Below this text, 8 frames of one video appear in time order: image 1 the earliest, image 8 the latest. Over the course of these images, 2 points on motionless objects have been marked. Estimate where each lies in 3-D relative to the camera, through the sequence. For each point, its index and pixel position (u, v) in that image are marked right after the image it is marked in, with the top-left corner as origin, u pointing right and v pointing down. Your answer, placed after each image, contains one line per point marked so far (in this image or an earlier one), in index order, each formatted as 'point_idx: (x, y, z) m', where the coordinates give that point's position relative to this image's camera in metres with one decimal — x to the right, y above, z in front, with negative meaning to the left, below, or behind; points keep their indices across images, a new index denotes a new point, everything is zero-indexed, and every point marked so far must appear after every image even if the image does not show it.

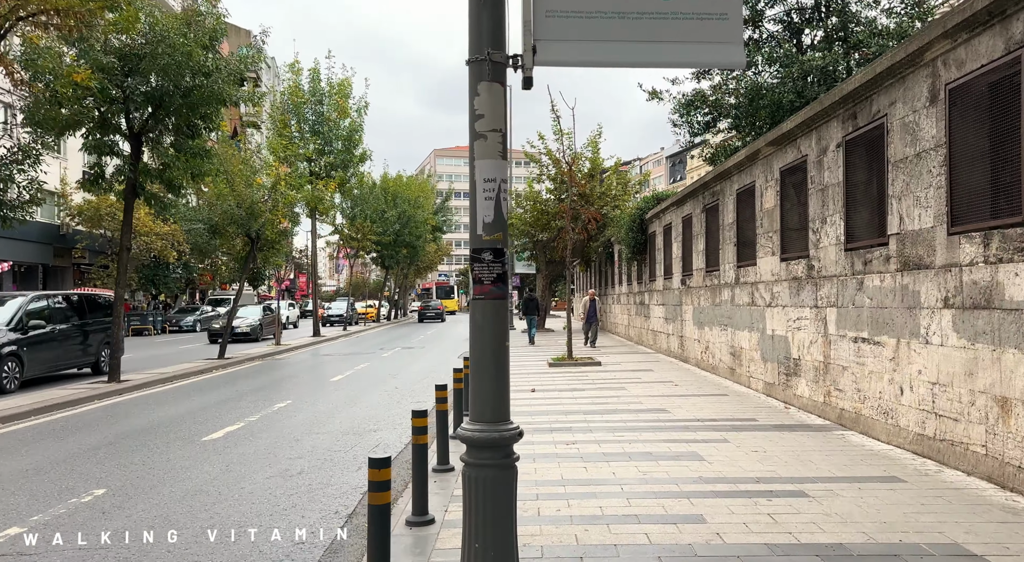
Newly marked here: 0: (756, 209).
0: (+3.3, +1.0, +11.1) m
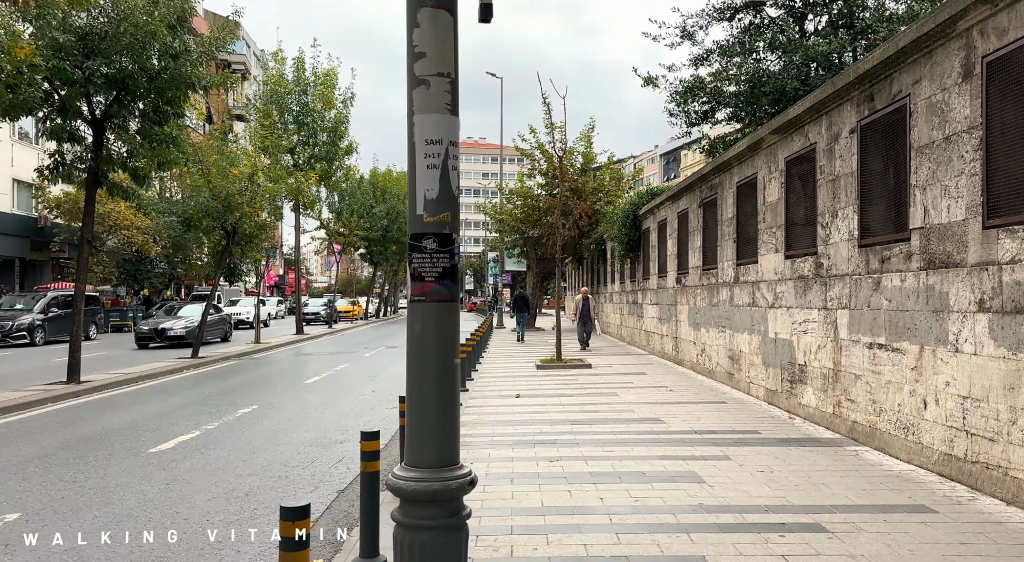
0: (+3.1, +1.0, +10.3) m
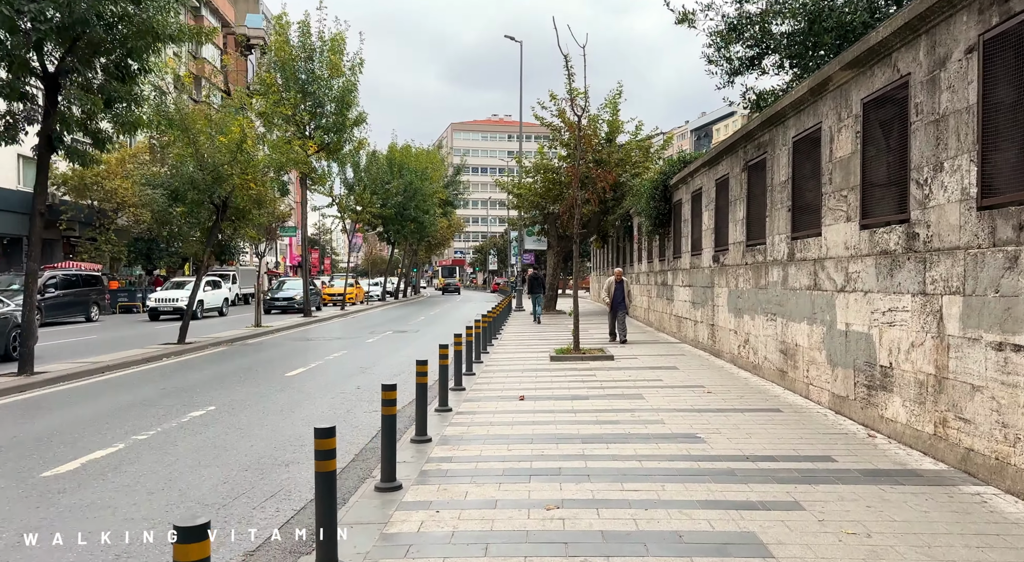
0: (+3.1, +1.2, +8.2) m
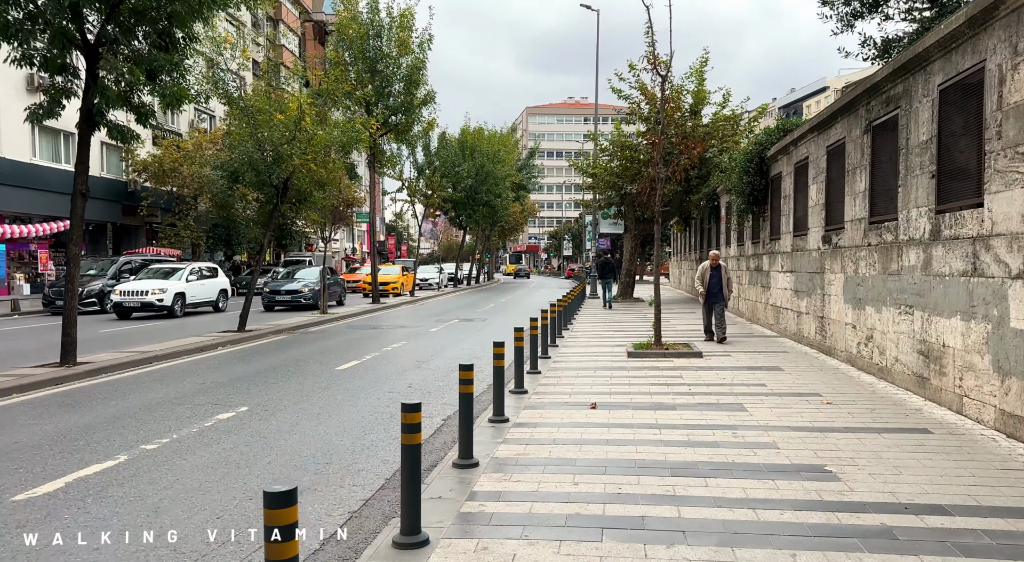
0: (+3.6, +1.3, +6.4) m
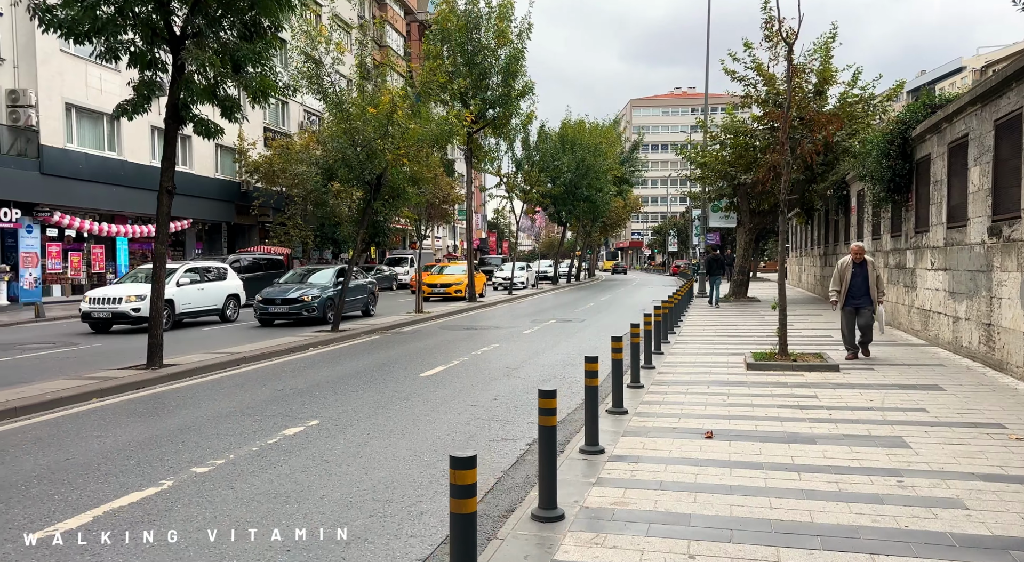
0: (+4.2, +1.3, +4.7) m
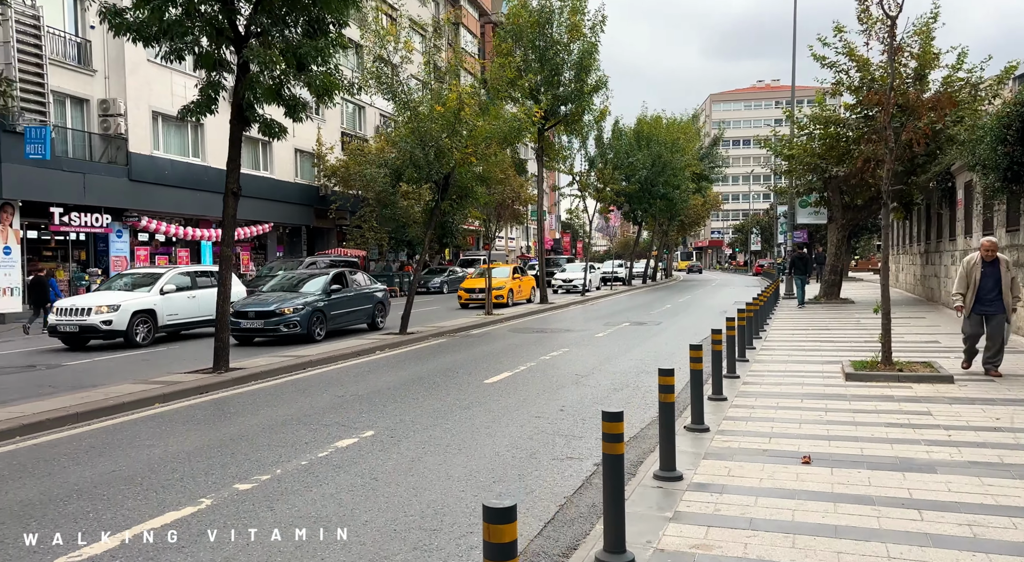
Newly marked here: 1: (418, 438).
0: (+4.5, +1.3, +3.6) m
1: (-0.9, -1.4, +7.4) m
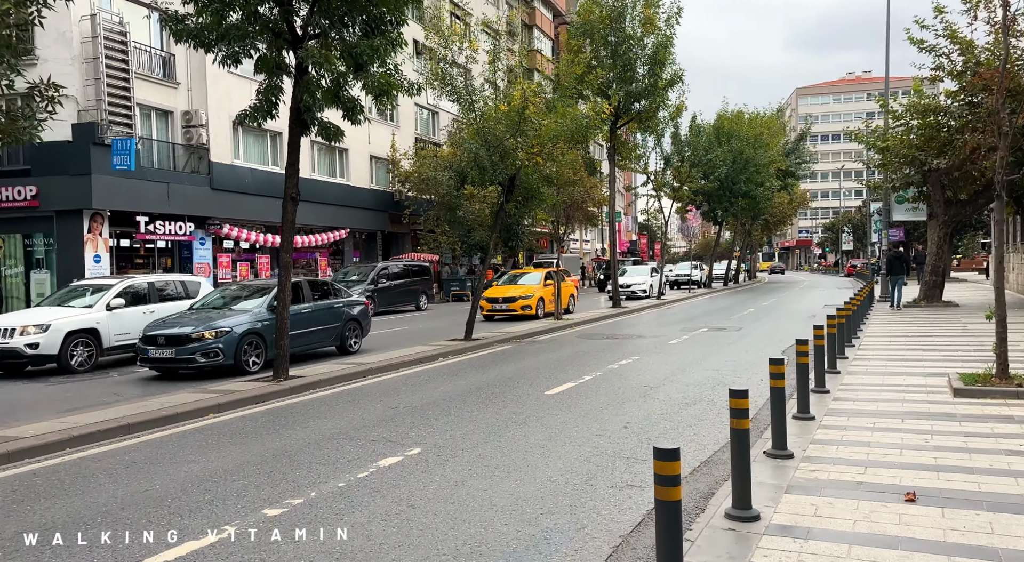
0: (+4.5, +1.3, +2.5) m
1: (-0.4, -1.5, +6.8) m
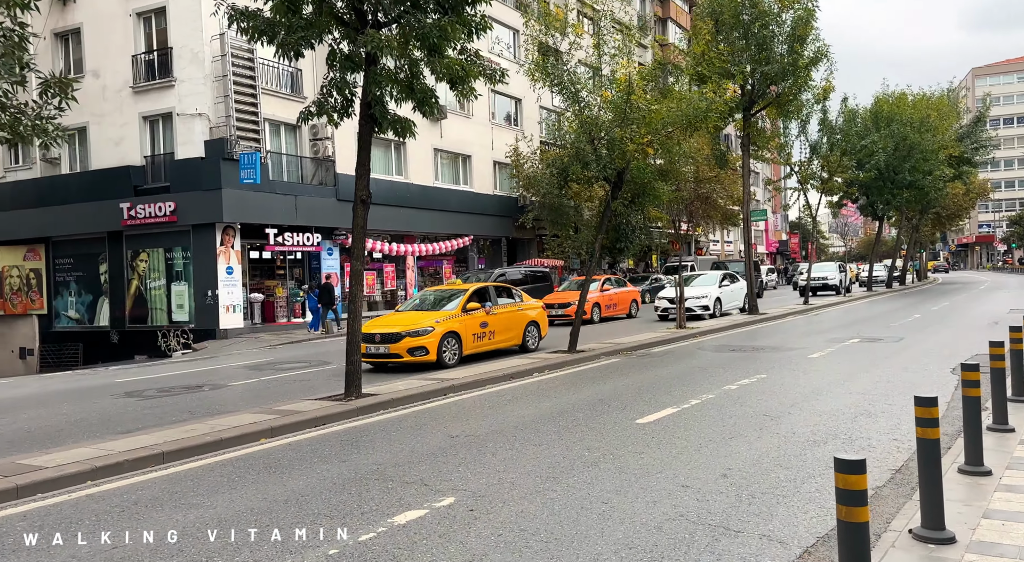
0: (+4.0, +1.4, +0.2) m
1: (-0.1, -1.5, +5.2) m
